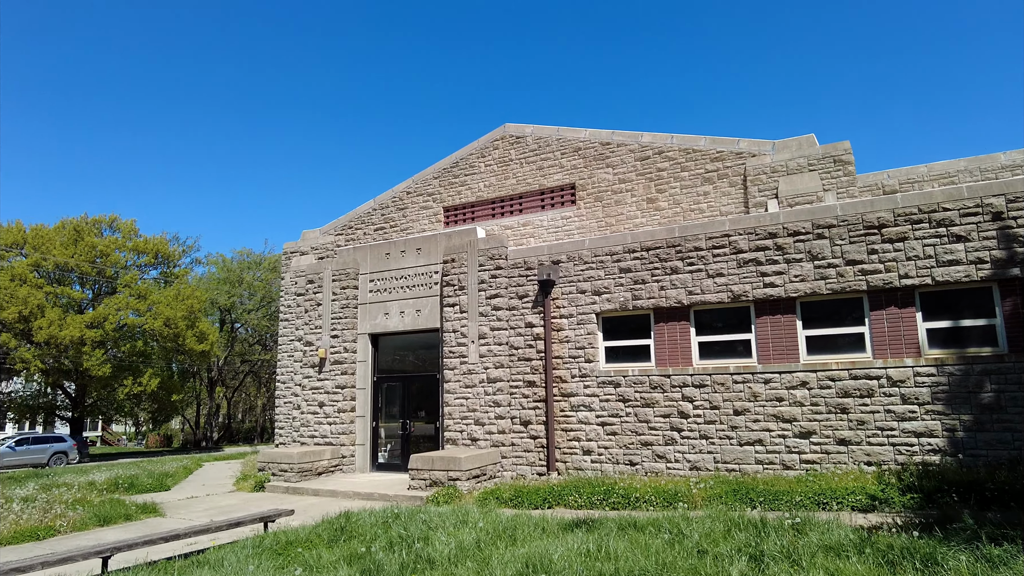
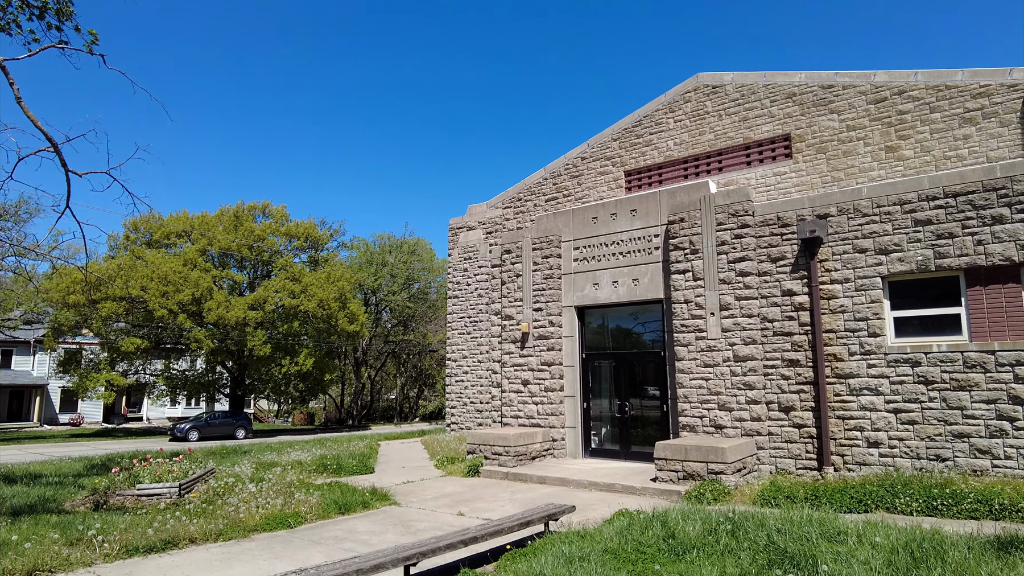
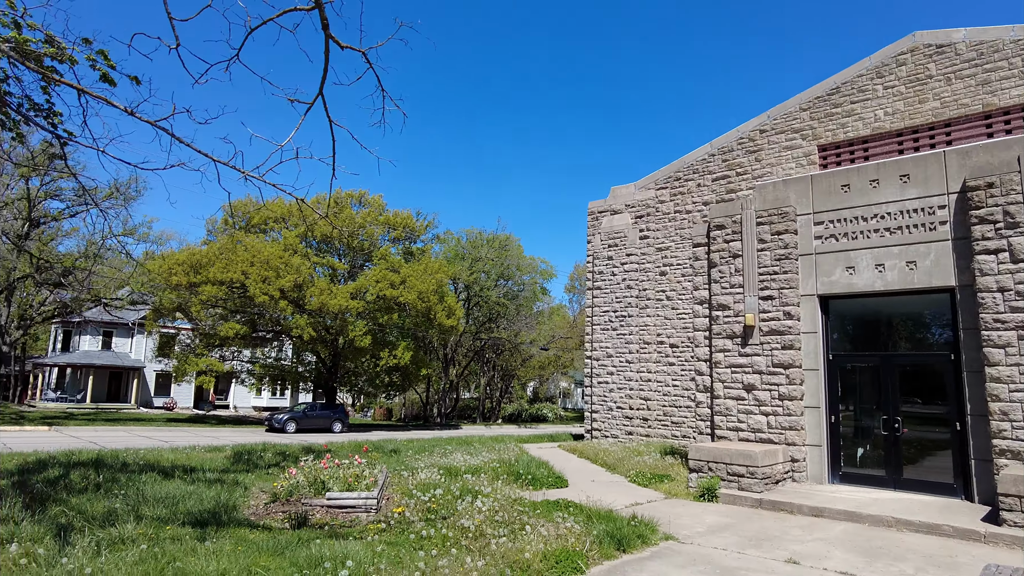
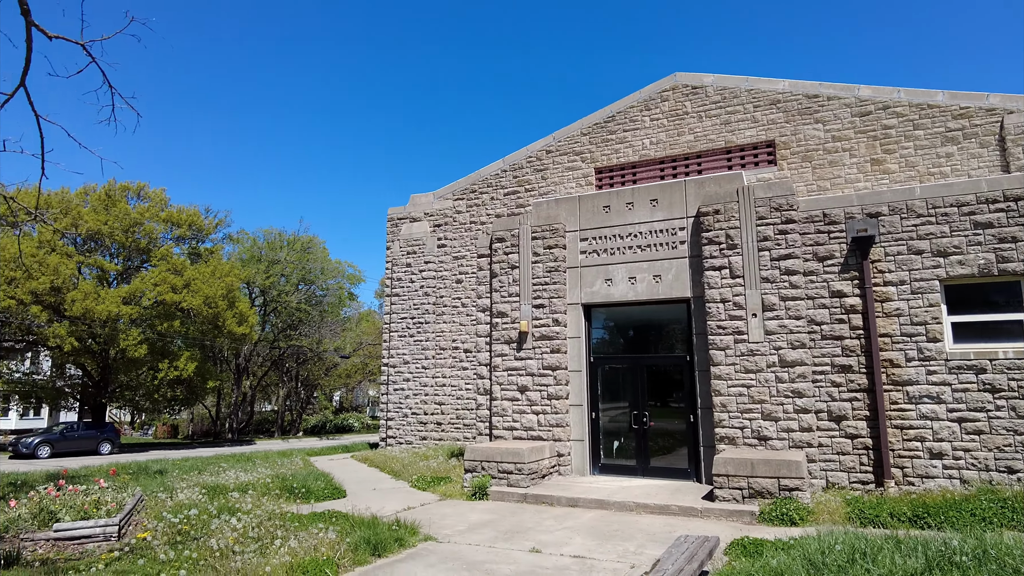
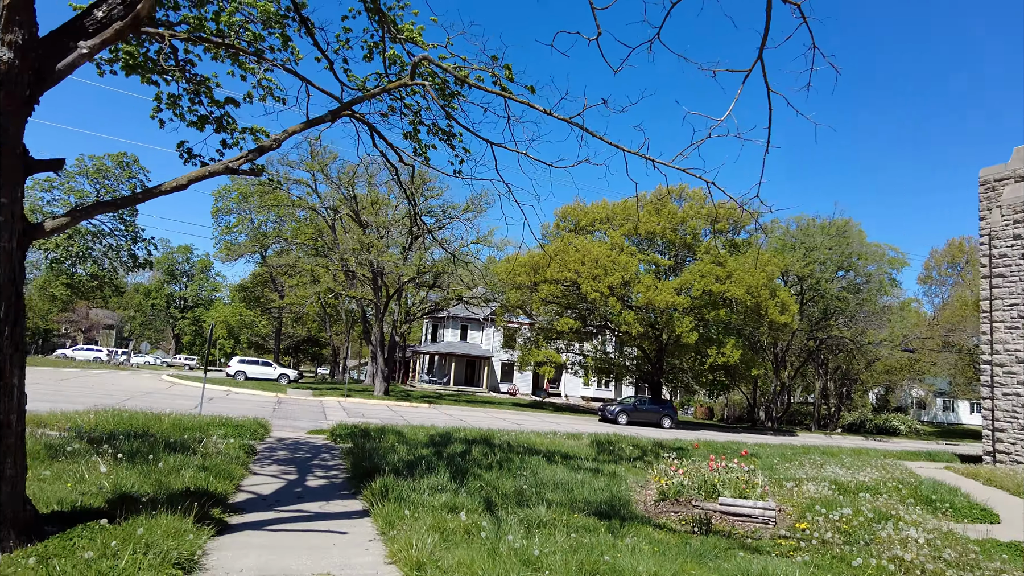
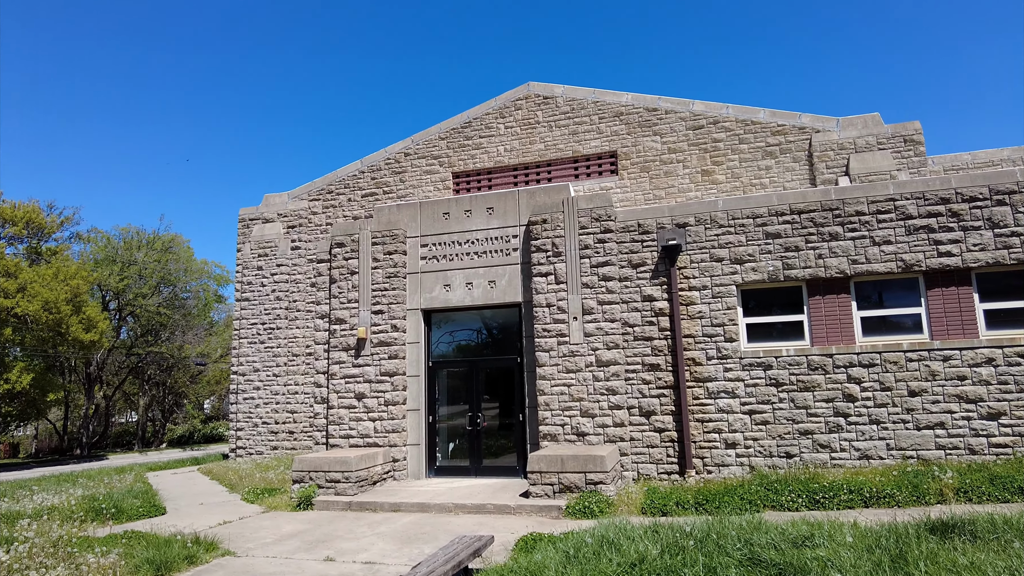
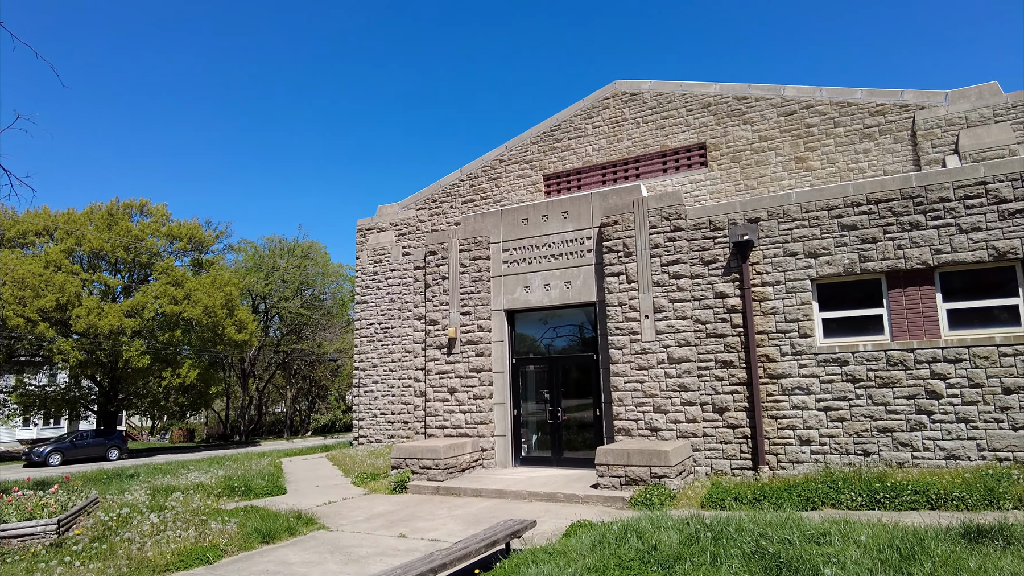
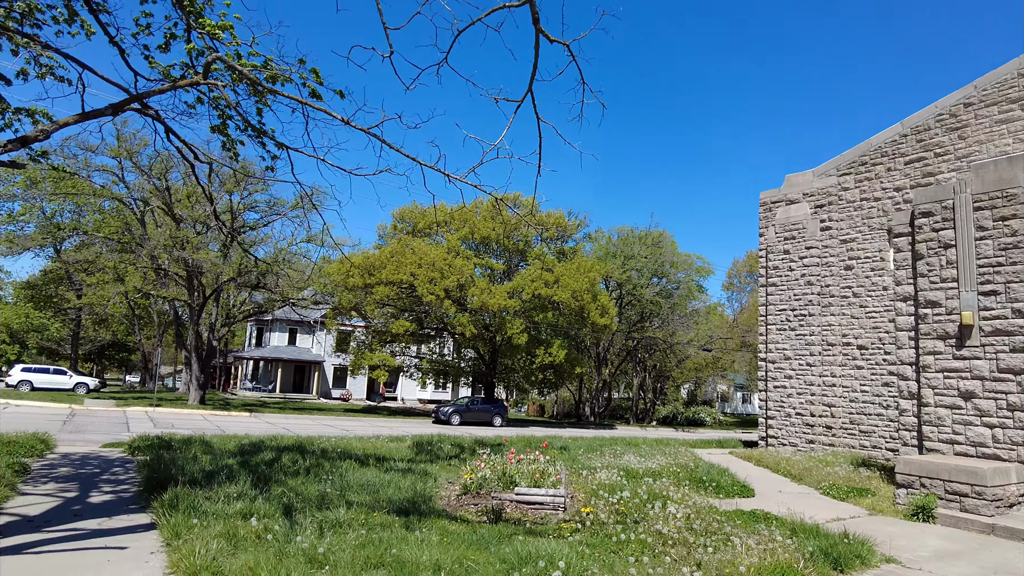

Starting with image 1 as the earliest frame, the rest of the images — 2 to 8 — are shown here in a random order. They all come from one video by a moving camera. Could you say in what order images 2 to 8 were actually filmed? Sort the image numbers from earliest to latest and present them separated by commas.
2, 7, 6, 4, 3, 8, 5
